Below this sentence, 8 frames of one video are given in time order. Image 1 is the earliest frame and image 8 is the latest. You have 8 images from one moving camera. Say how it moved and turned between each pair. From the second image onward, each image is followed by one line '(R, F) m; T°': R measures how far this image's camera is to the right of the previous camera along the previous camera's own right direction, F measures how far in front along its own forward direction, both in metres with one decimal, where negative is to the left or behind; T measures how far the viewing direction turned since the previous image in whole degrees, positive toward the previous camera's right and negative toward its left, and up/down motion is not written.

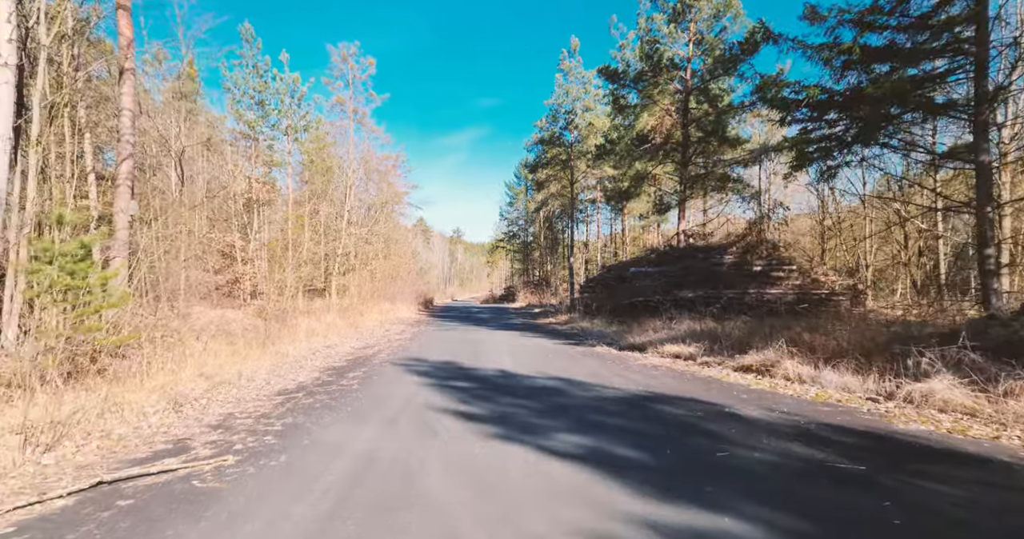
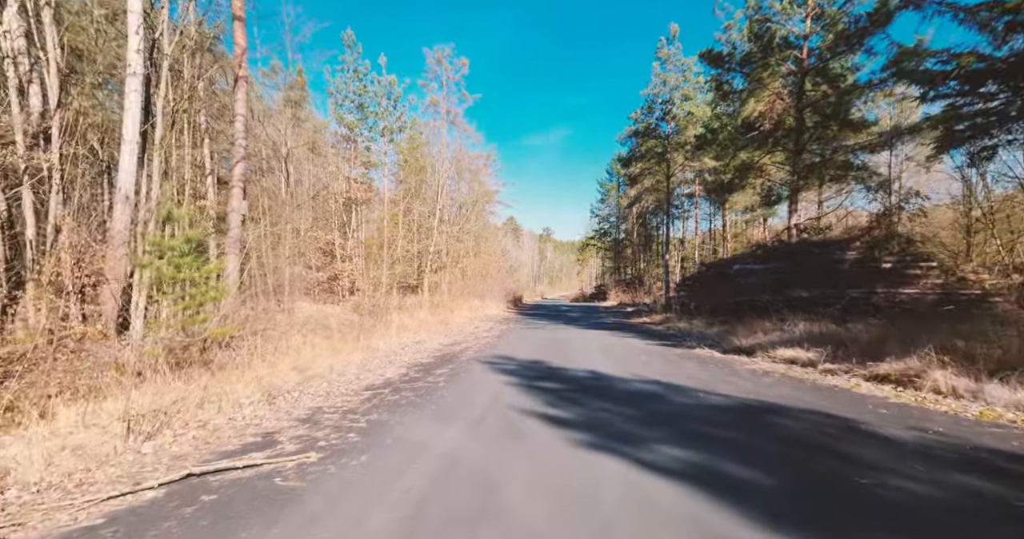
(0.0, +0.4) m; -10°
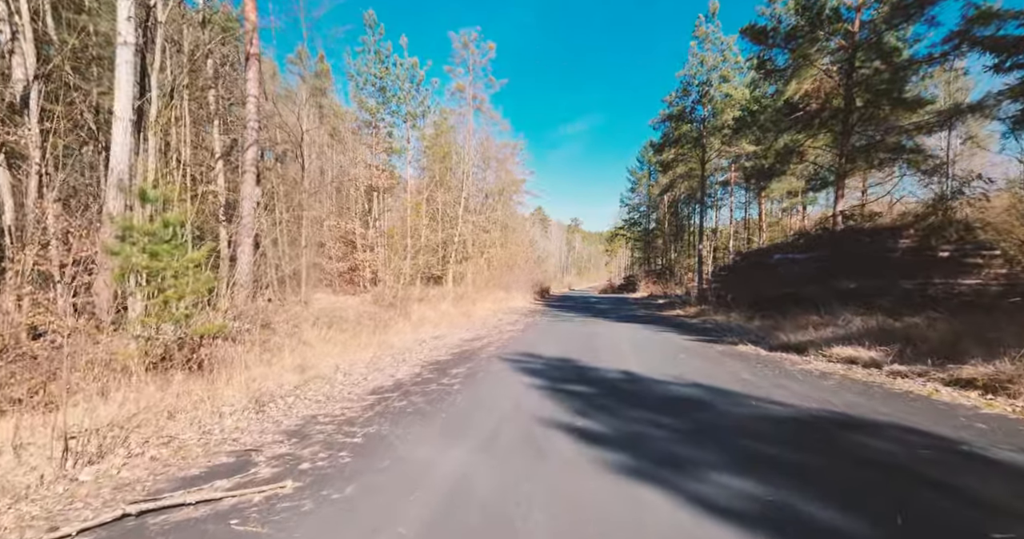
(0.0, +0.9) m; -3°
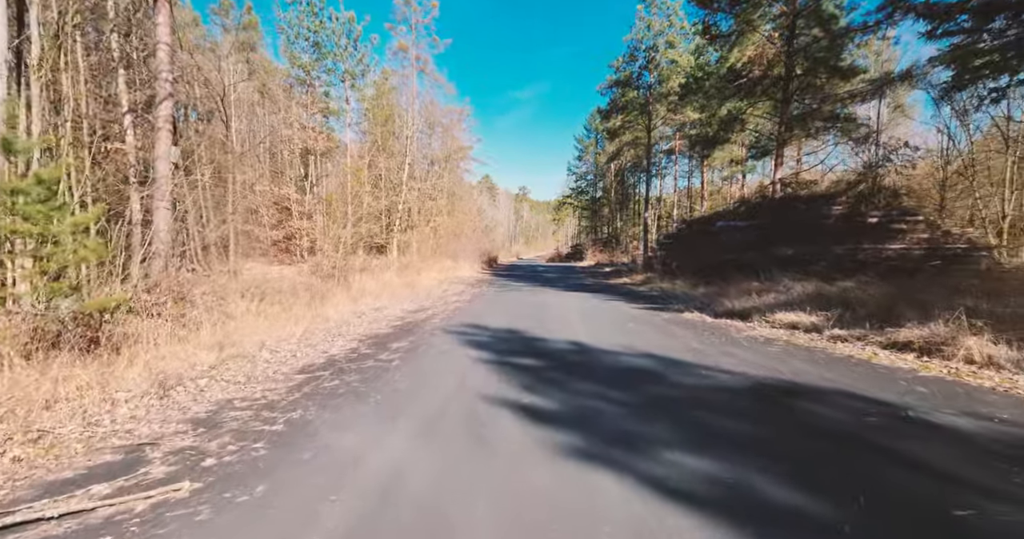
(+0.1, +0.4) m; +6°
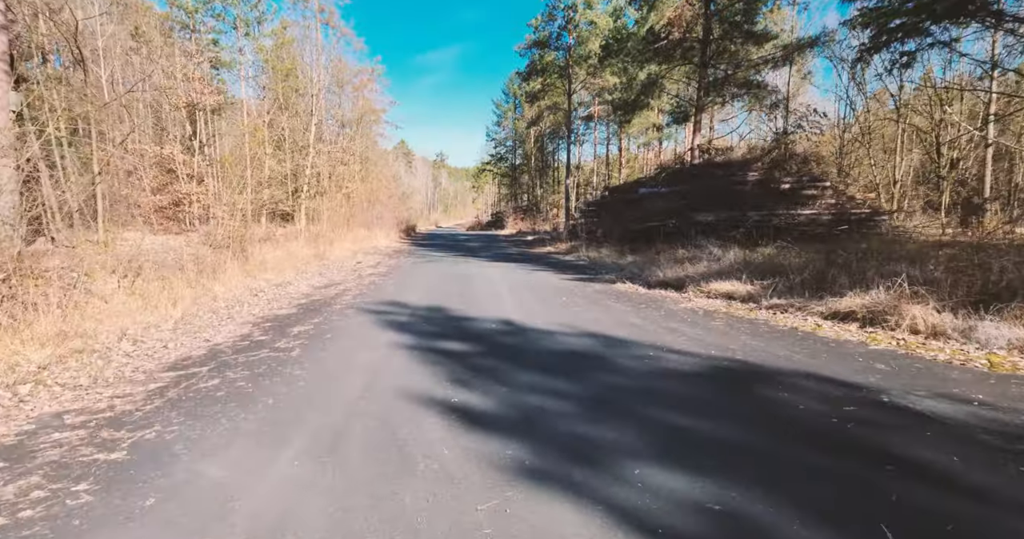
(0.0, +0.8) m; +9°
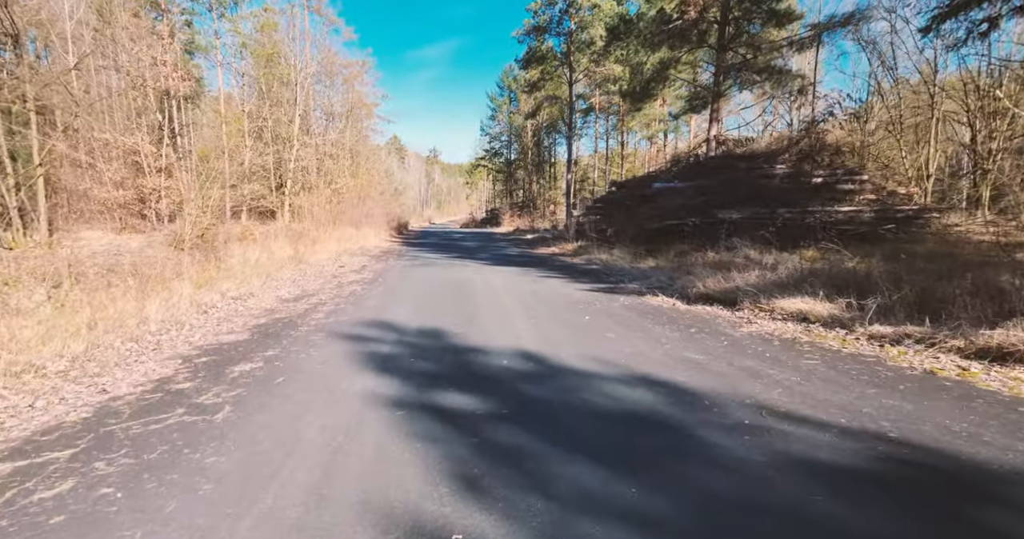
(-0.2, +1.7) m; +1°
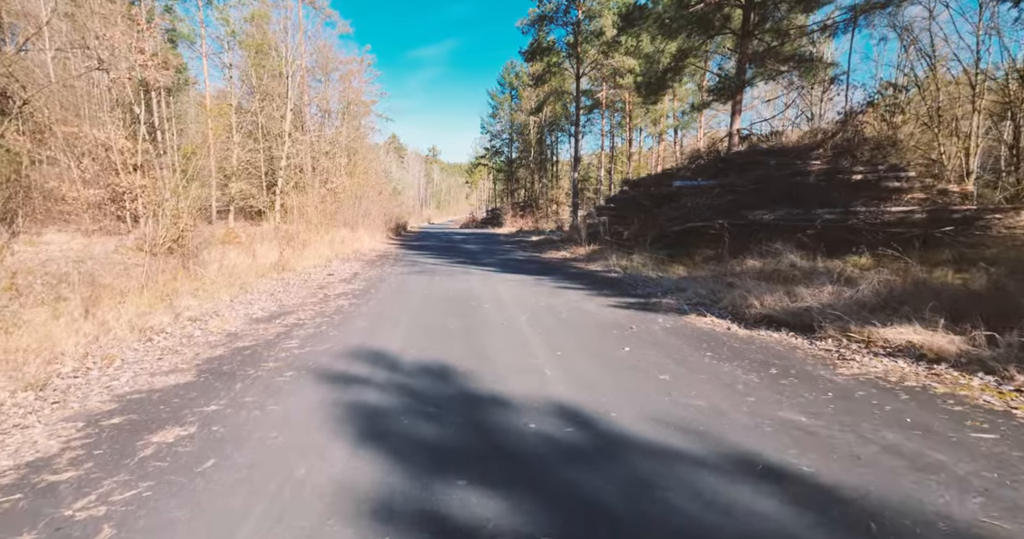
(-0.2, +1.4) m; 0°
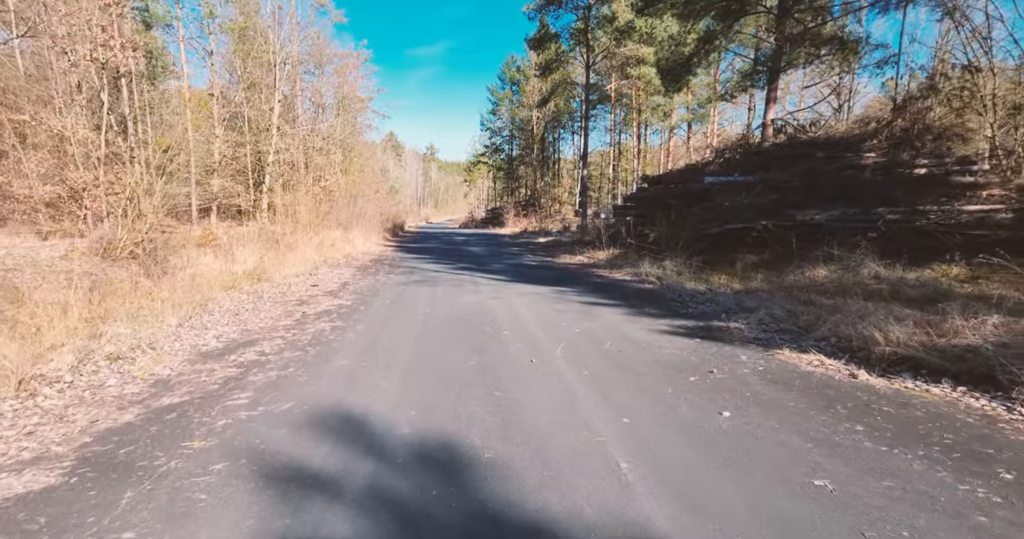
(-0.3, +1.8) m; 0°
